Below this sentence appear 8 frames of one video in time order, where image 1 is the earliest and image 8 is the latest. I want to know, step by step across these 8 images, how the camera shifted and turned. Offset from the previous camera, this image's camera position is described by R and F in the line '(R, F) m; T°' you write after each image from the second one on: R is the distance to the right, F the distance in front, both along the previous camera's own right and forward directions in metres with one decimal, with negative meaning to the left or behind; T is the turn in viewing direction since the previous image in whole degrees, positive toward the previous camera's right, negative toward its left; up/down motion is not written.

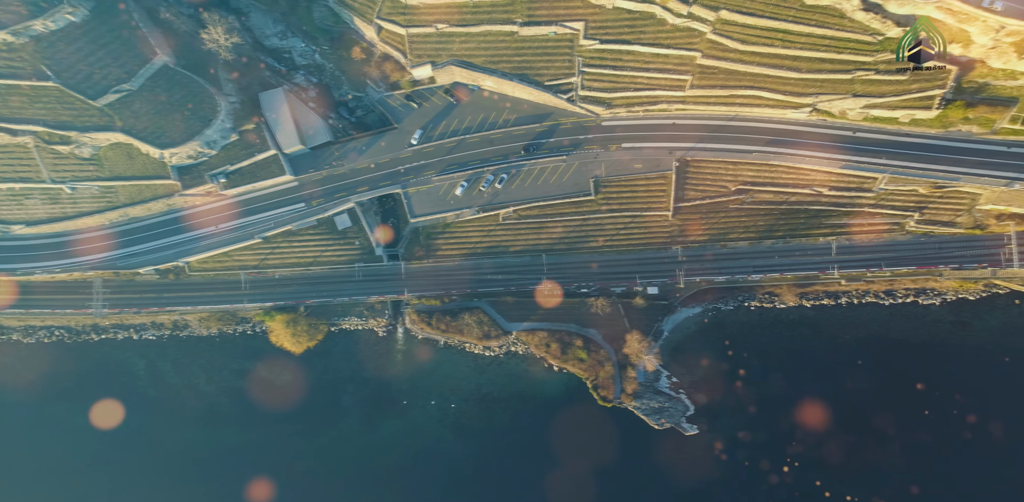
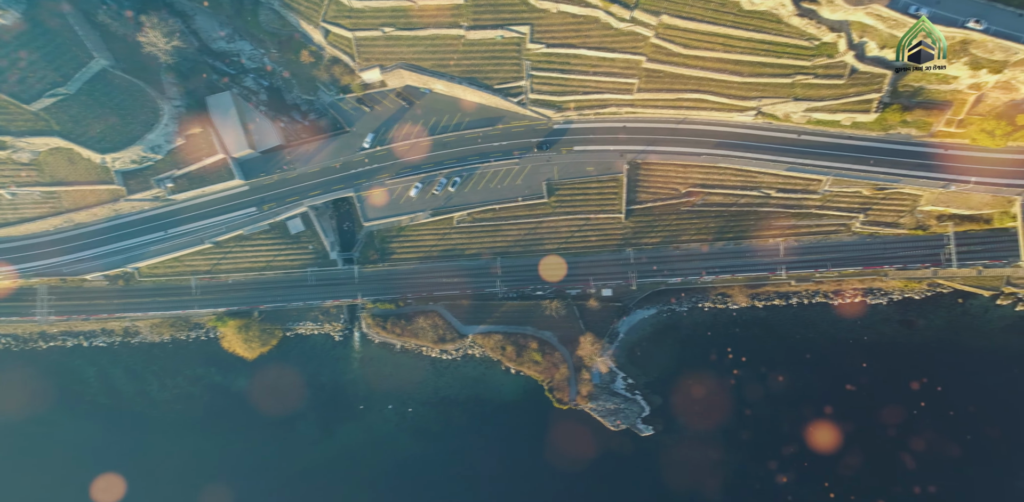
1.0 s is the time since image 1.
(+4.9, -0.1) m; +1°
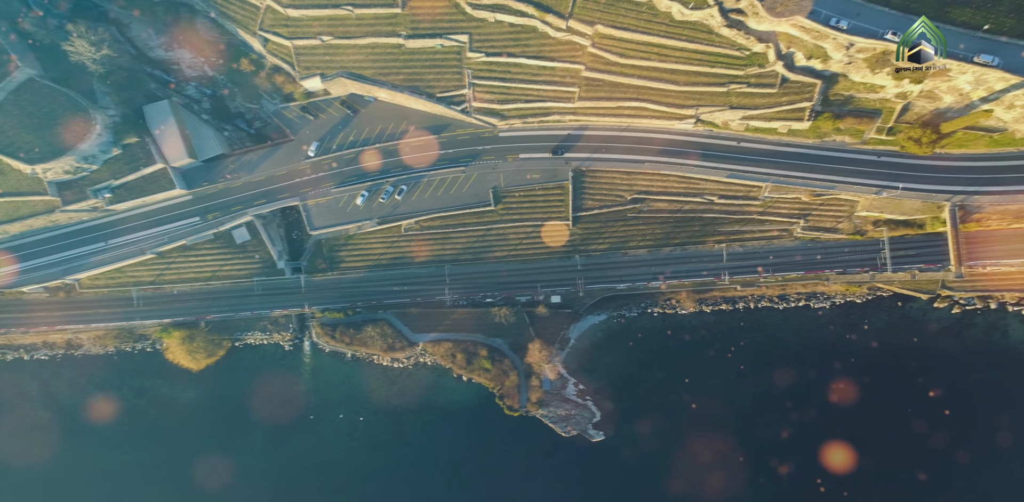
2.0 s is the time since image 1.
(+3.6, -0.3) m; +2°
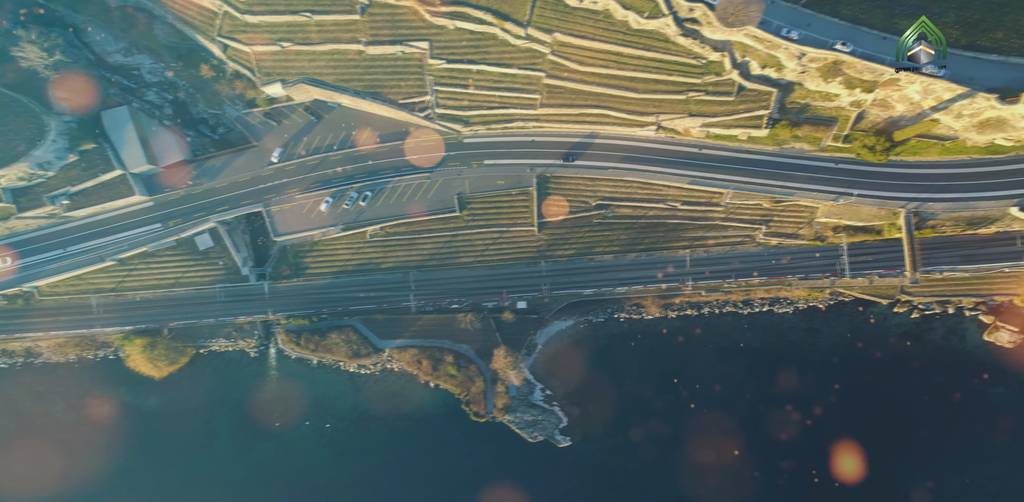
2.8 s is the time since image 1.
(+2.3, -0.2) m; +1°
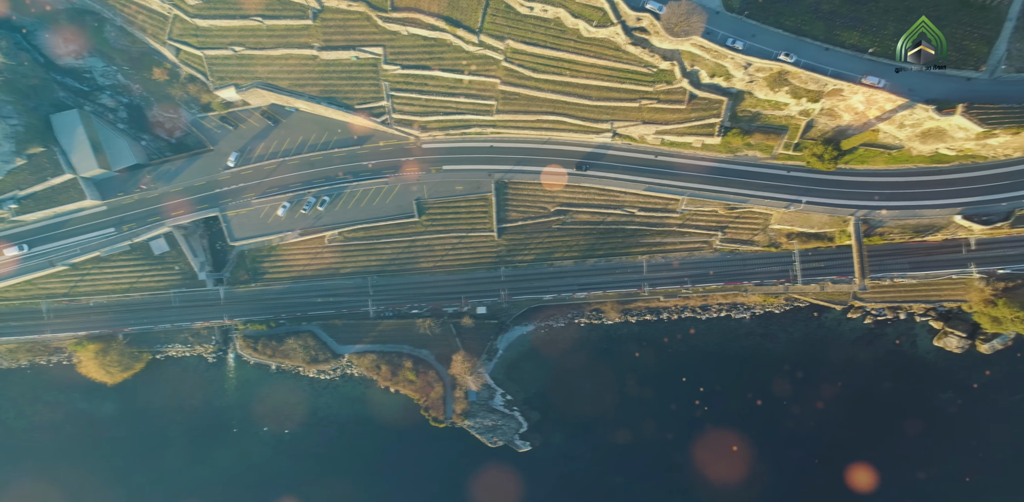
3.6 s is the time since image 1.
(+2.7, -0.2) m; +2°
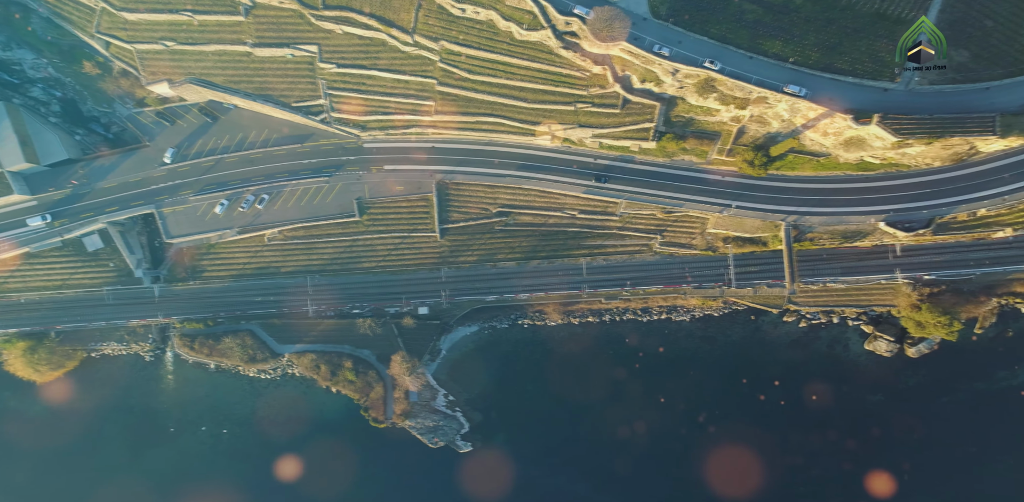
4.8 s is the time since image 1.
(+3.7, -0.2) m; +2°
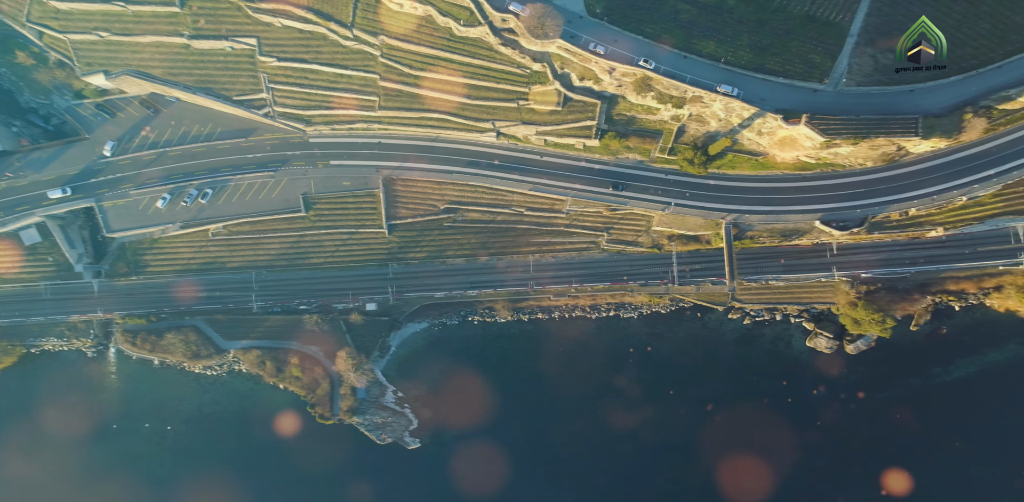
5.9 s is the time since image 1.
(+3.3, -0.2) m; +2°
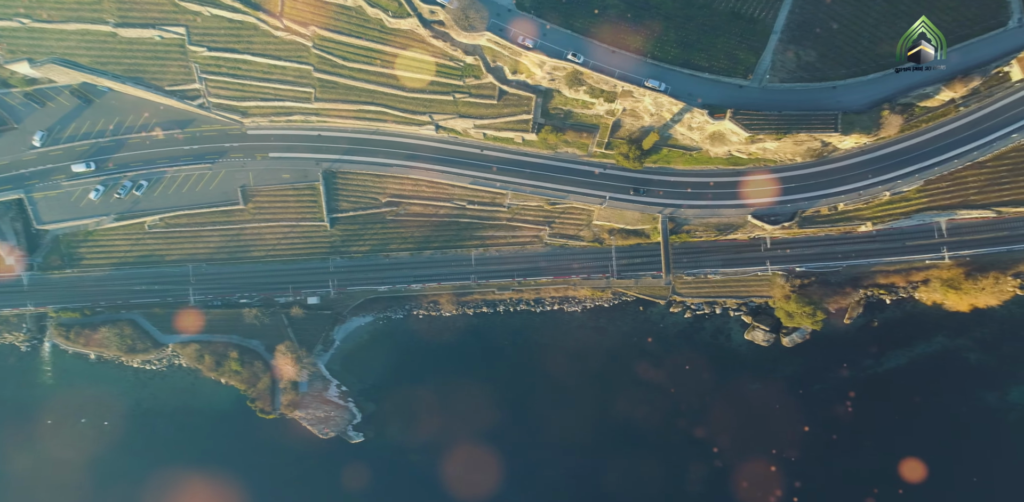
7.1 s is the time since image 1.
(+3.7, -0.1) m; +2°
